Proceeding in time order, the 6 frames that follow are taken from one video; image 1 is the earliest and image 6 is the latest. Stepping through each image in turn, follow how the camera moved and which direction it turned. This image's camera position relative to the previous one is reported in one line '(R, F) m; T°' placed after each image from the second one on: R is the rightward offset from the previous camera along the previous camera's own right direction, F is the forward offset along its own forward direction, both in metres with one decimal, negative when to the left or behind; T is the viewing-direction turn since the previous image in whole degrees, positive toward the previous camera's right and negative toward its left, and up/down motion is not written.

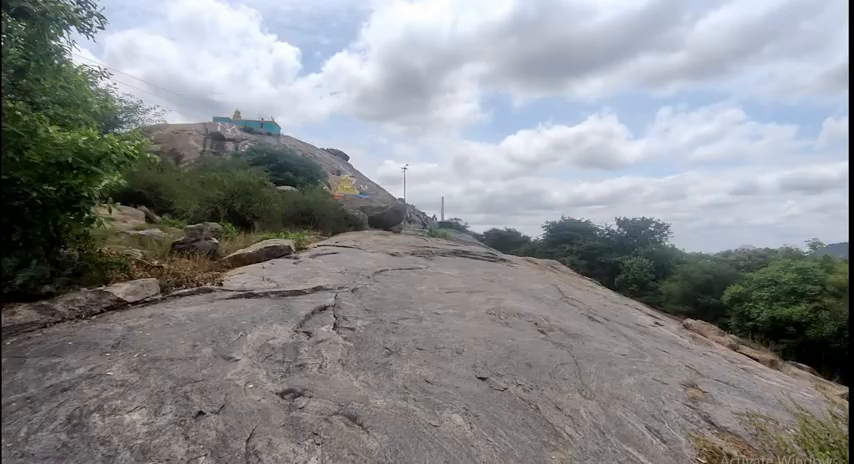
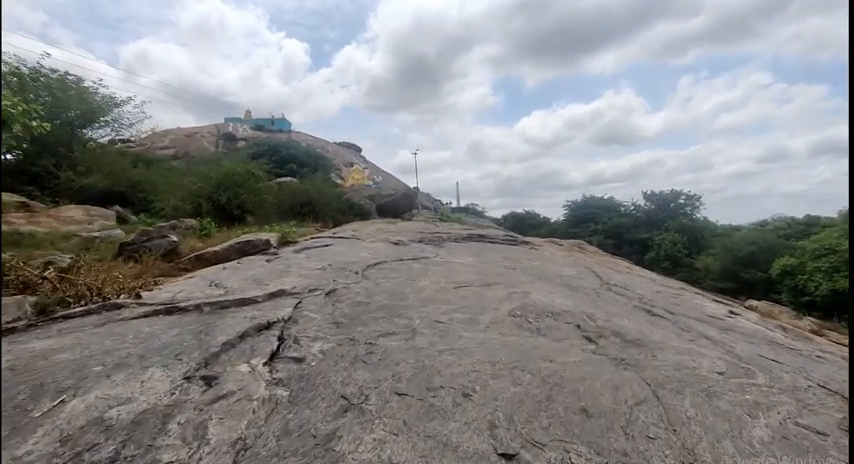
(+0.3, +1.7) m; -3°
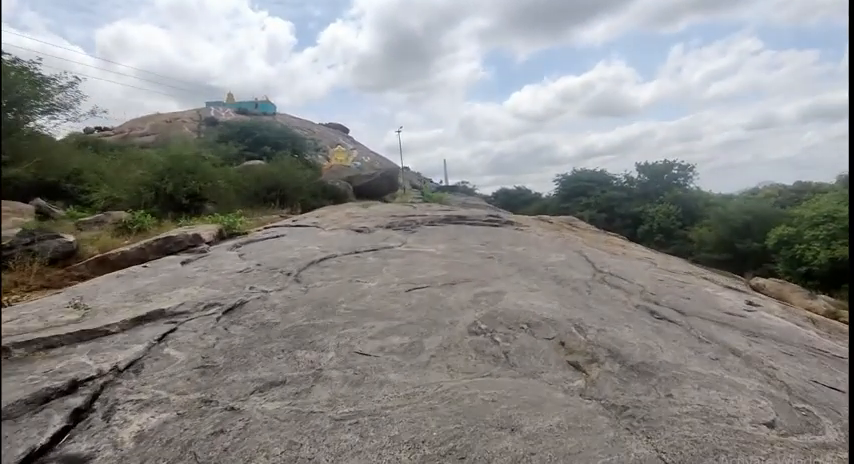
(+0.6, +1.3) m; +1°
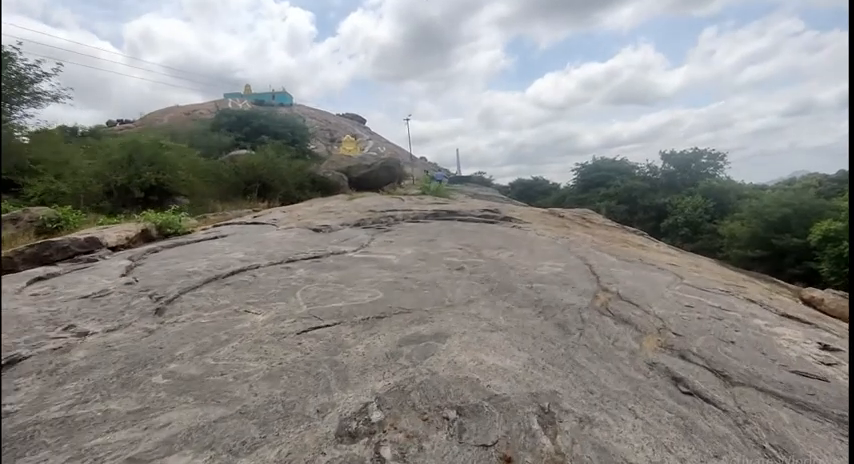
(+0.9, +1.6) m; -3°
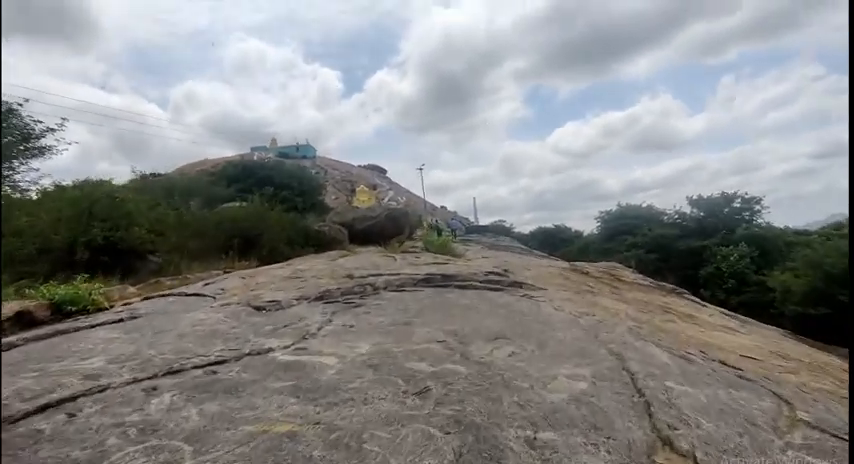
(+0.7, +1.8) m; -3°
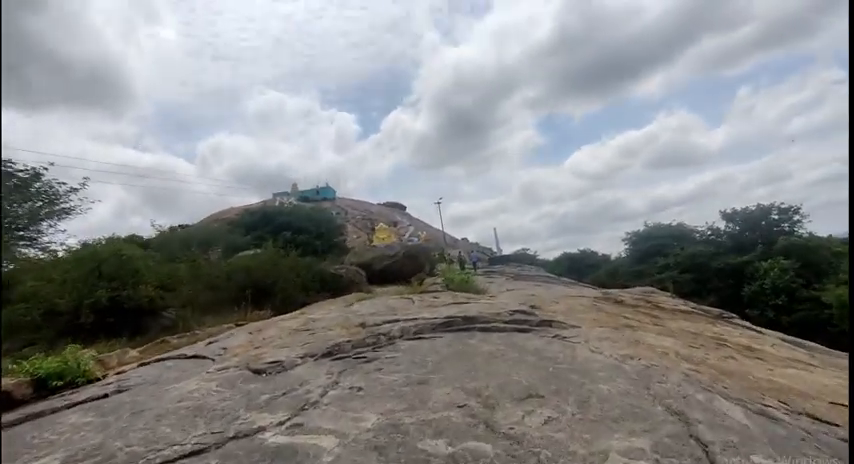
(+0.1, +0.6) m; -3°
